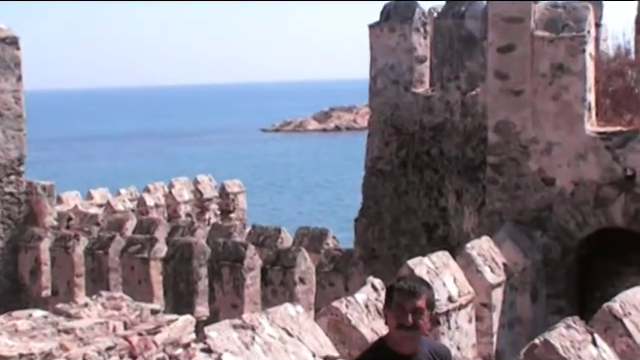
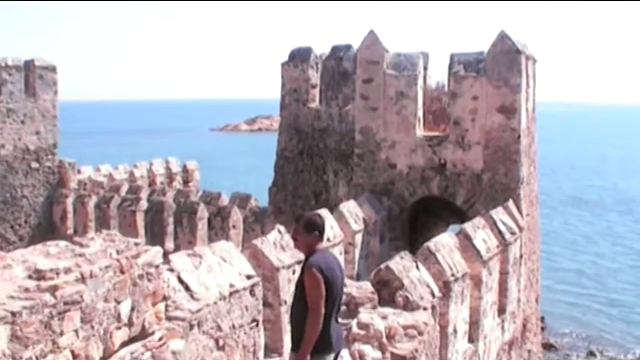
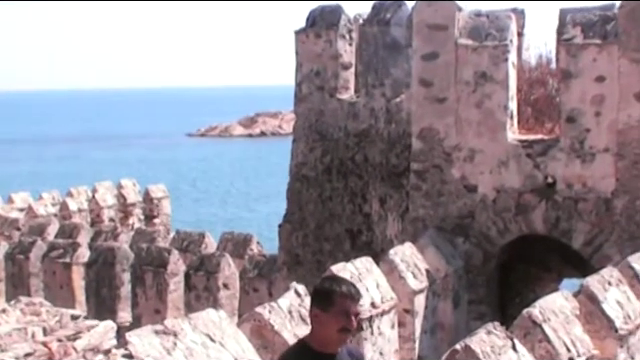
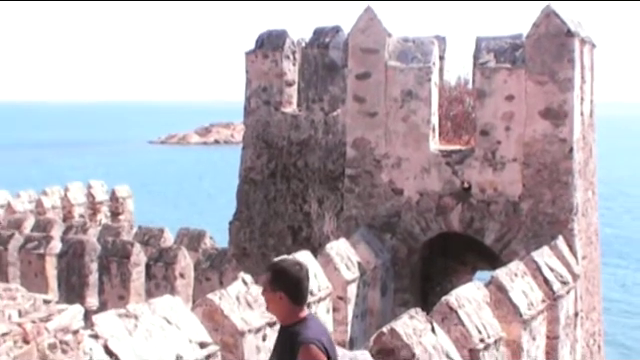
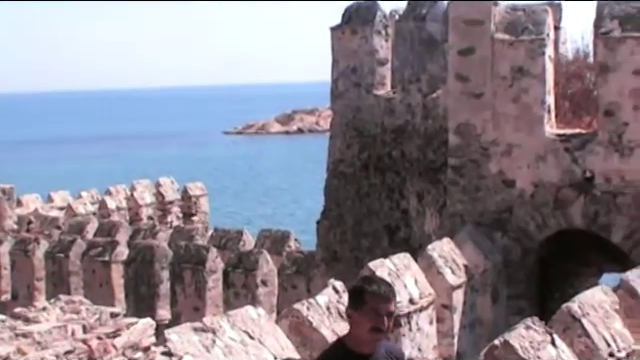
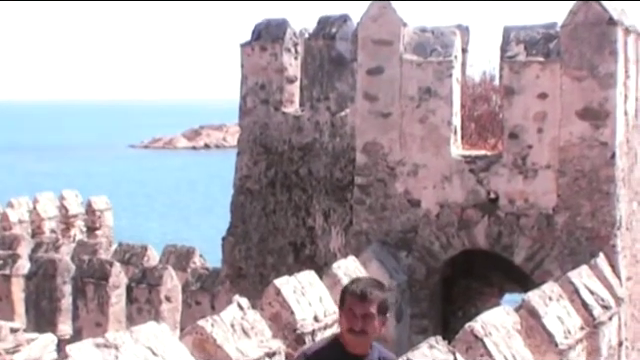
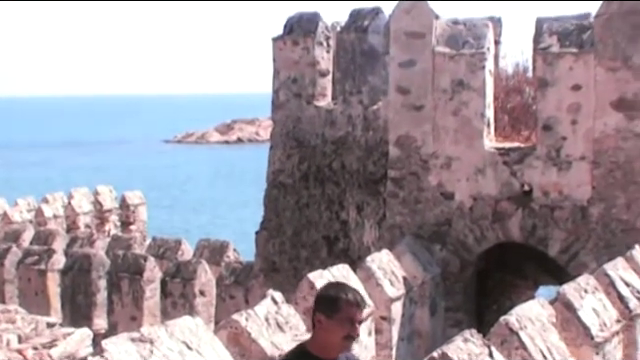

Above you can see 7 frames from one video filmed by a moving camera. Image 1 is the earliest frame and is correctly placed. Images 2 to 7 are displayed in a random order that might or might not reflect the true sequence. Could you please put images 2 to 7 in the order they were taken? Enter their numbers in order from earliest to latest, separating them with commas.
5, 3, 7, 6, 4, 2
